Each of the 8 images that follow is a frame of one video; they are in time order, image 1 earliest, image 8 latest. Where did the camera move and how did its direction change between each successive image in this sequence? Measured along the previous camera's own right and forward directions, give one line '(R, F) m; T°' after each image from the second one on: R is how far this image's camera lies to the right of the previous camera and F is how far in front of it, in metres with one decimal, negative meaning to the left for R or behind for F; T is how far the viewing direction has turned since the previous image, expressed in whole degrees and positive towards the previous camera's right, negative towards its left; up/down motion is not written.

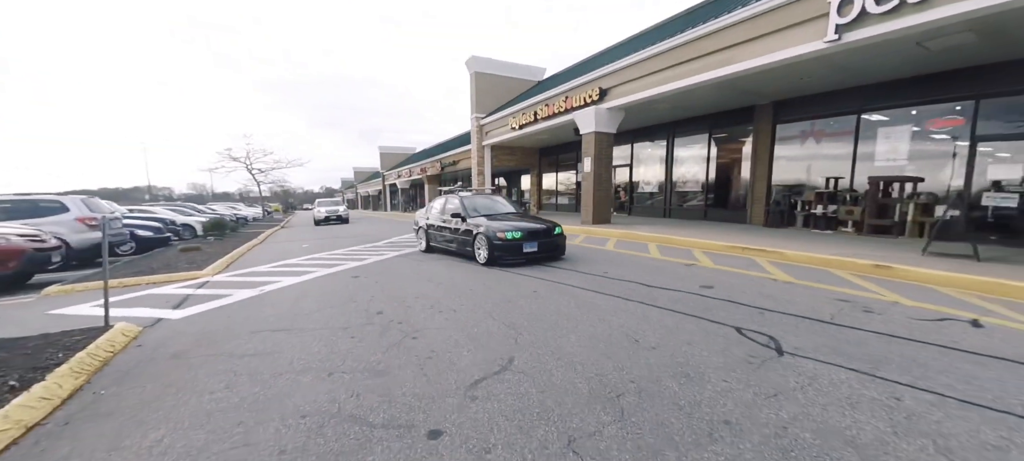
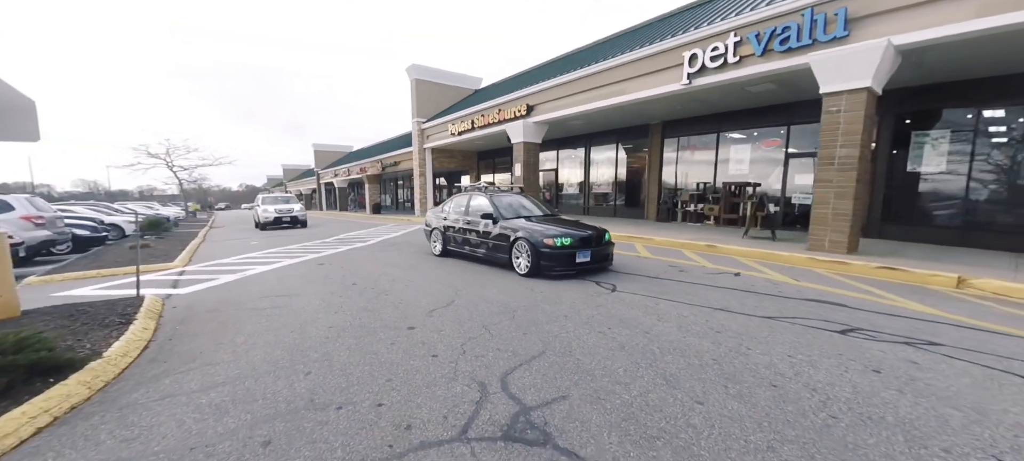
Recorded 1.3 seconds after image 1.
(0.0, -1.7) m; +10°
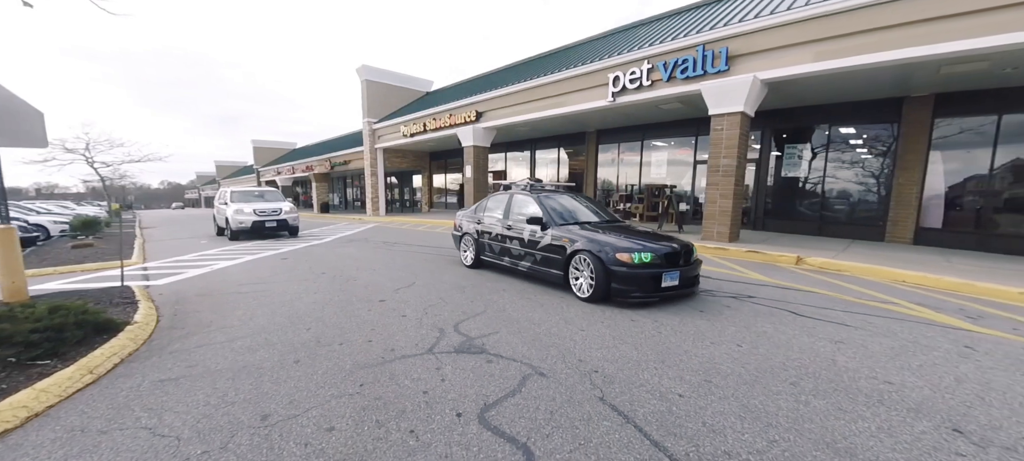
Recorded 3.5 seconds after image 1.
(0.0, -1.2) m; +8°
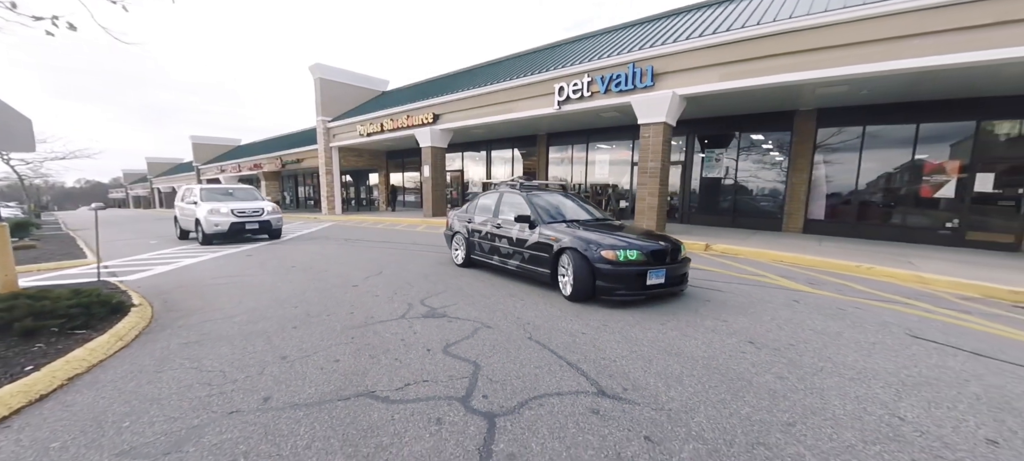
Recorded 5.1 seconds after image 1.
(+0.1, -1.0) m; +7°
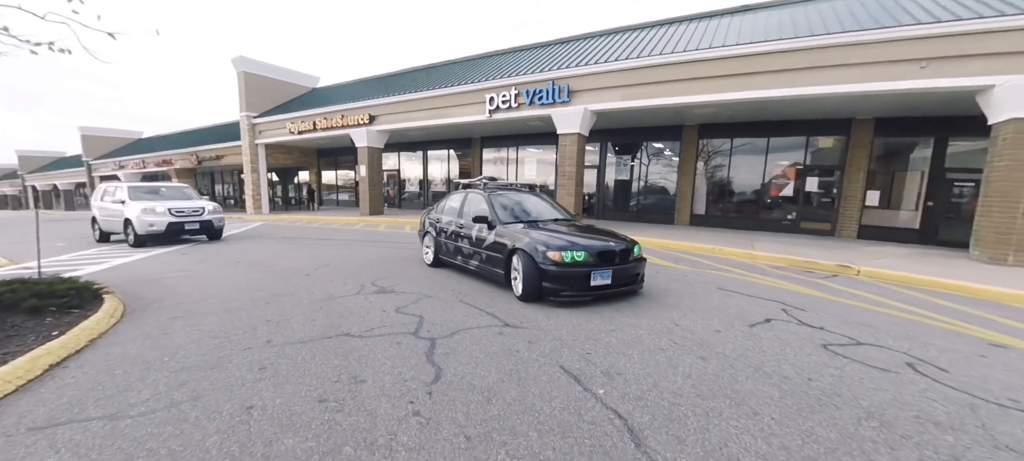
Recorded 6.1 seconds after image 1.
(+0.1, -1.3) m; +10°
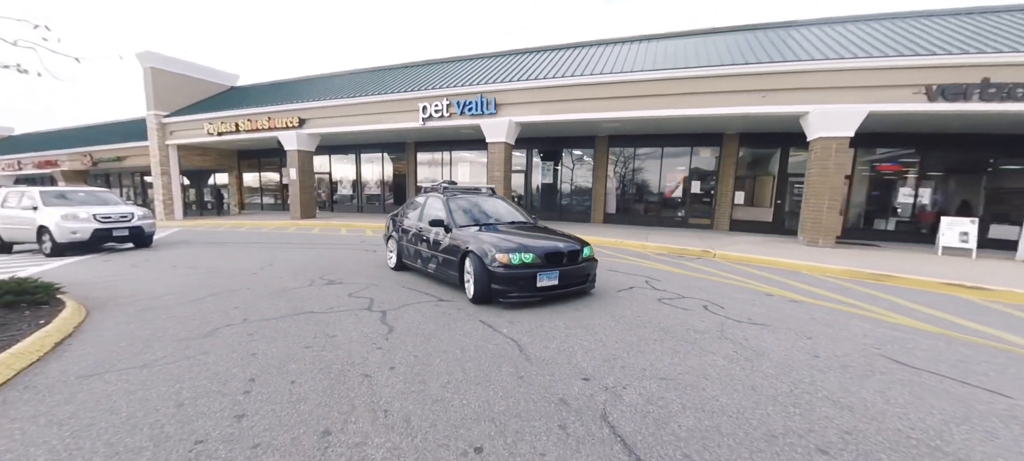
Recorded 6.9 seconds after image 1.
(+0.1, -1.3) m; +10°
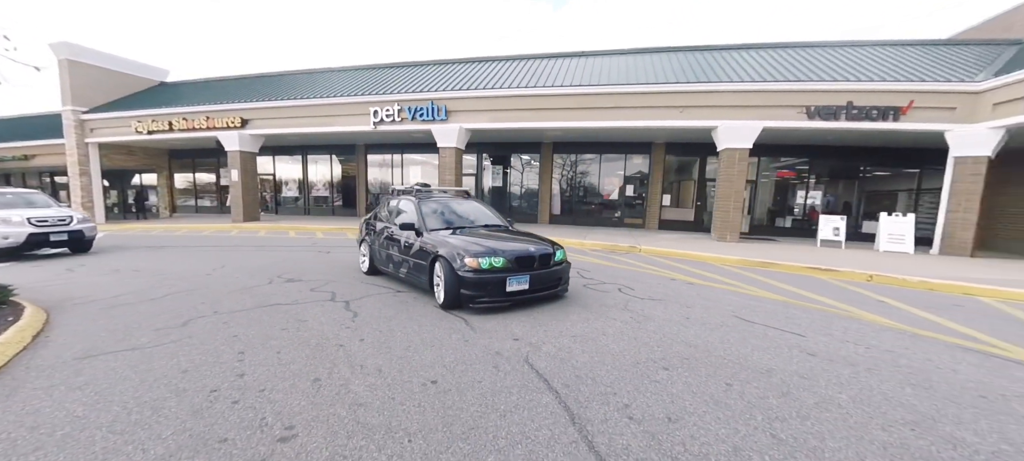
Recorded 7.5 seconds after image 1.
(+0.1, -0.9) m; +8°
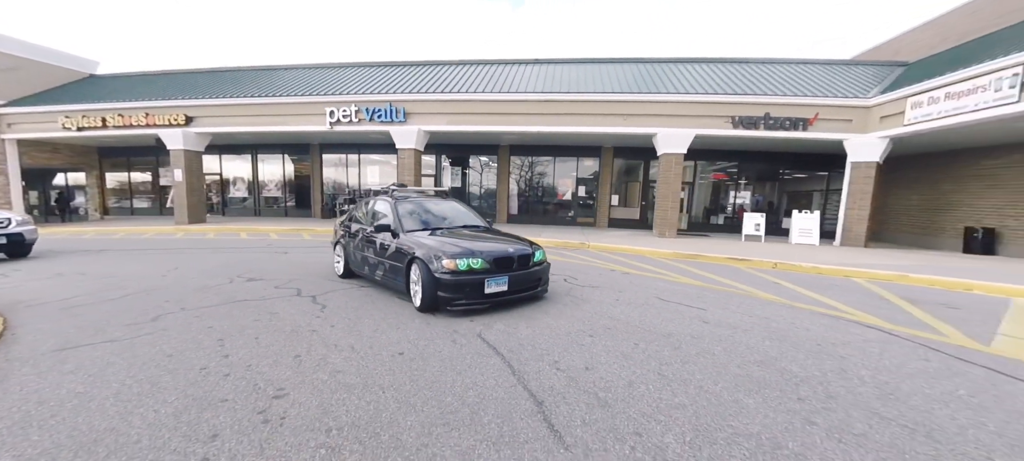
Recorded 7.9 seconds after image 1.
(+0.1, -0.7) m; +6°
